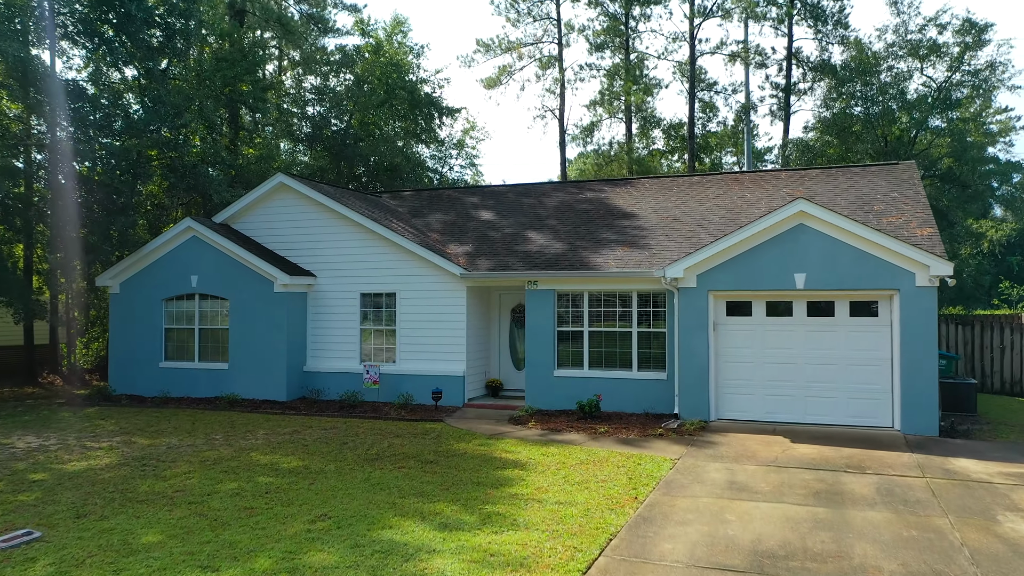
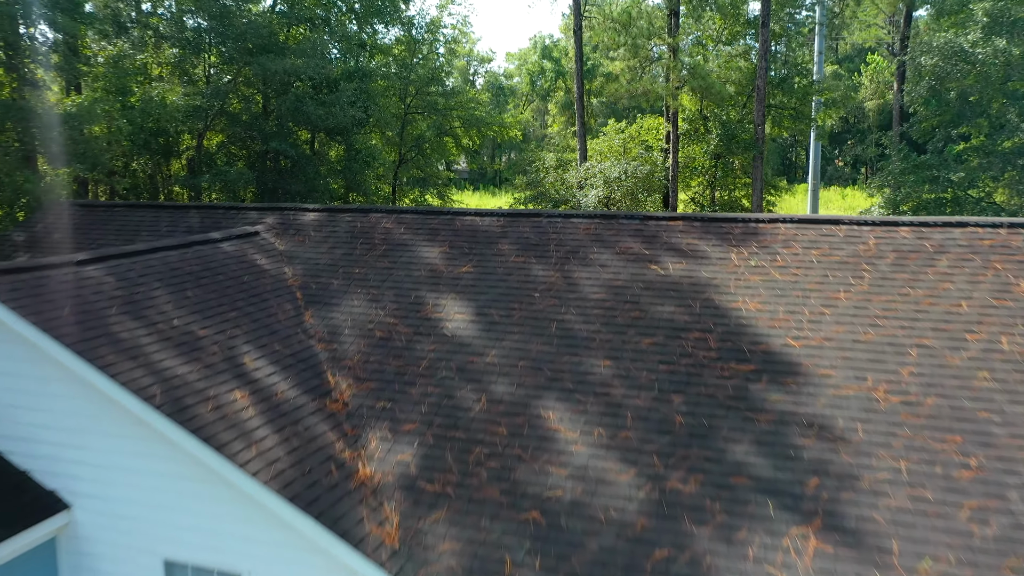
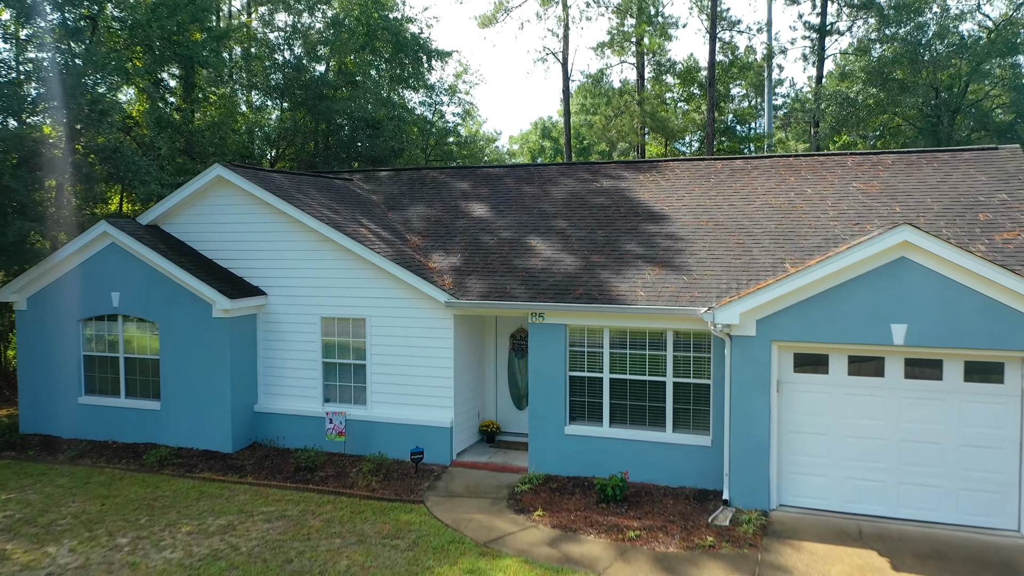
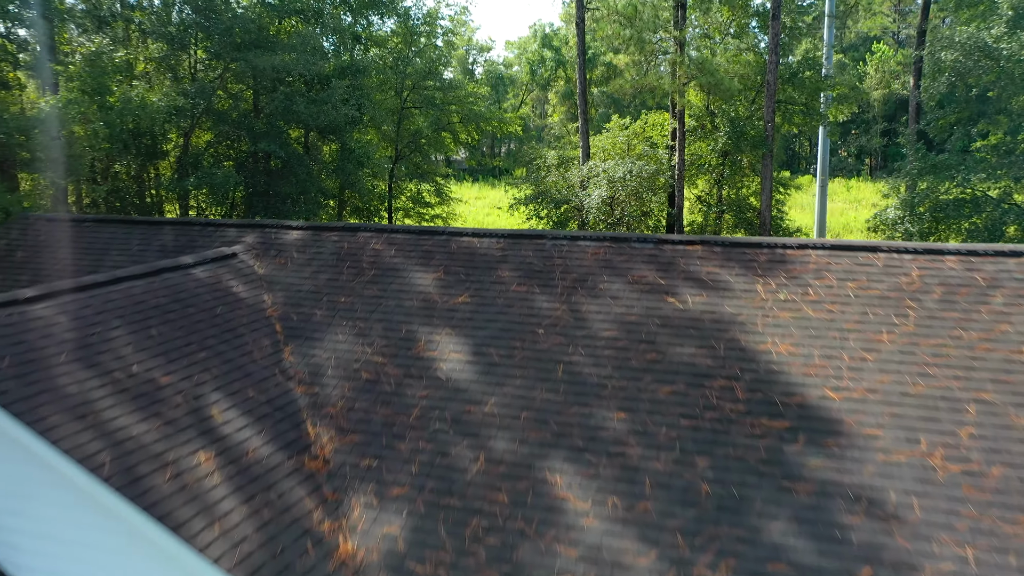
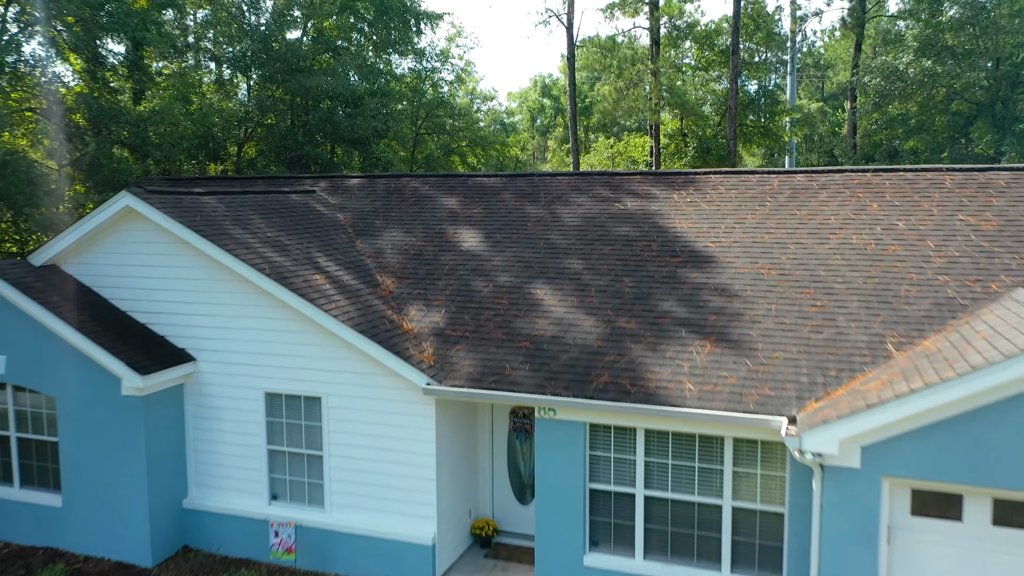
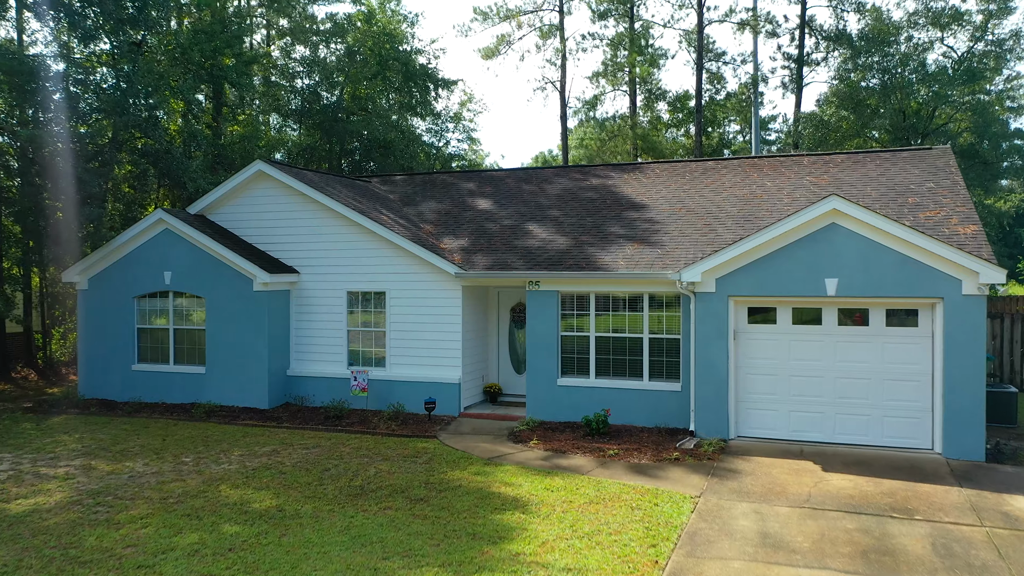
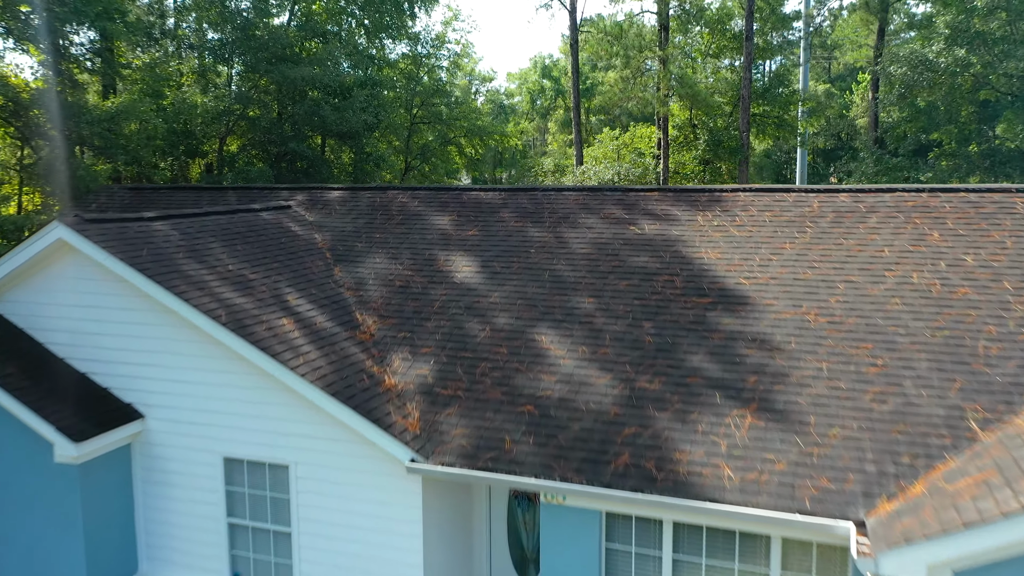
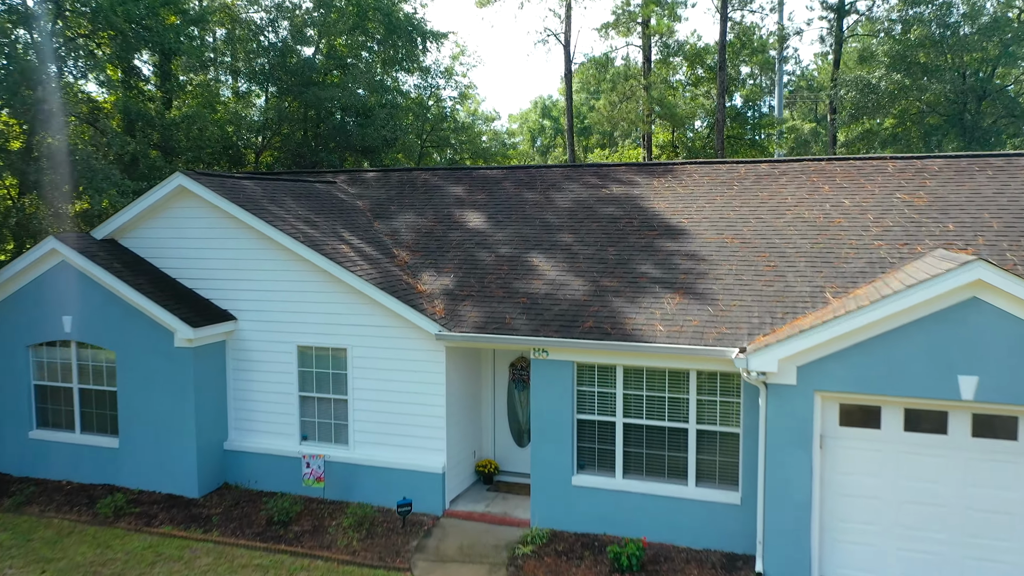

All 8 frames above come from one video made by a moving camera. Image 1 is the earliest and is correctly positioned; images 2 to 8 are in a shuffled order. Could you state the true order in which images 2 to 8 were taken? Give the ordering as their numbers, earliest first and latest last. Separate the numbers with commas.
6, 3, 8, 5, 7, 2, 4
